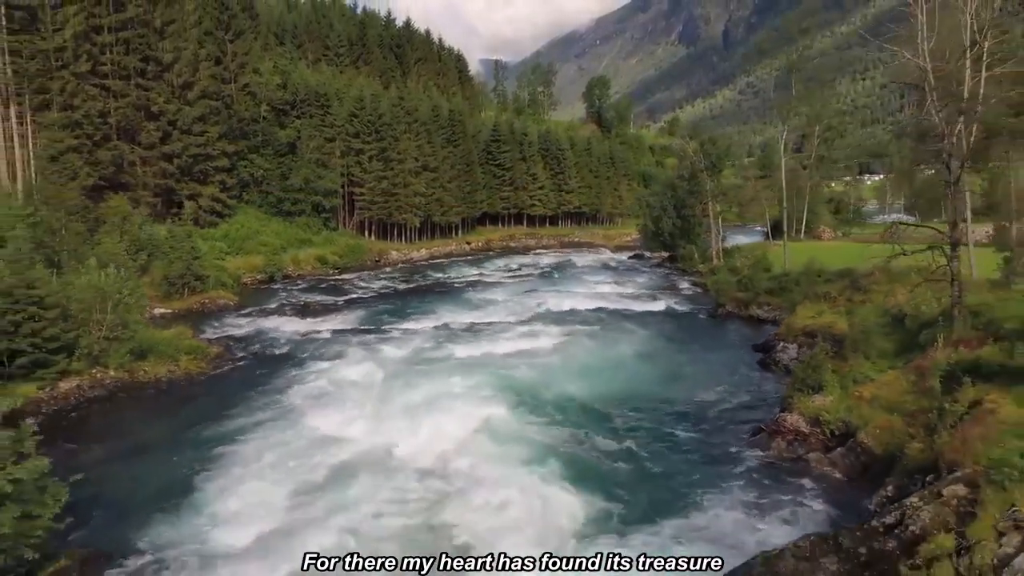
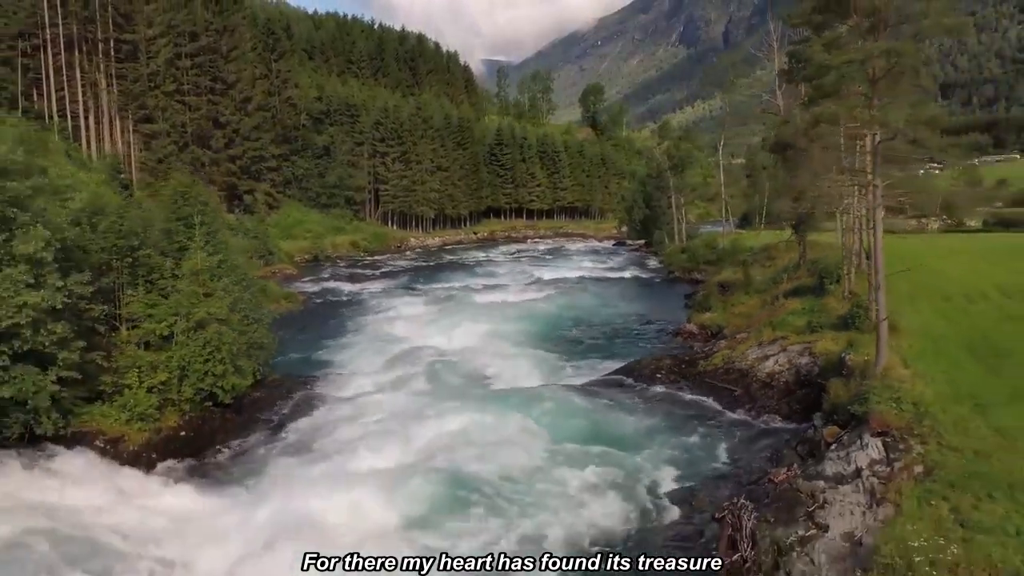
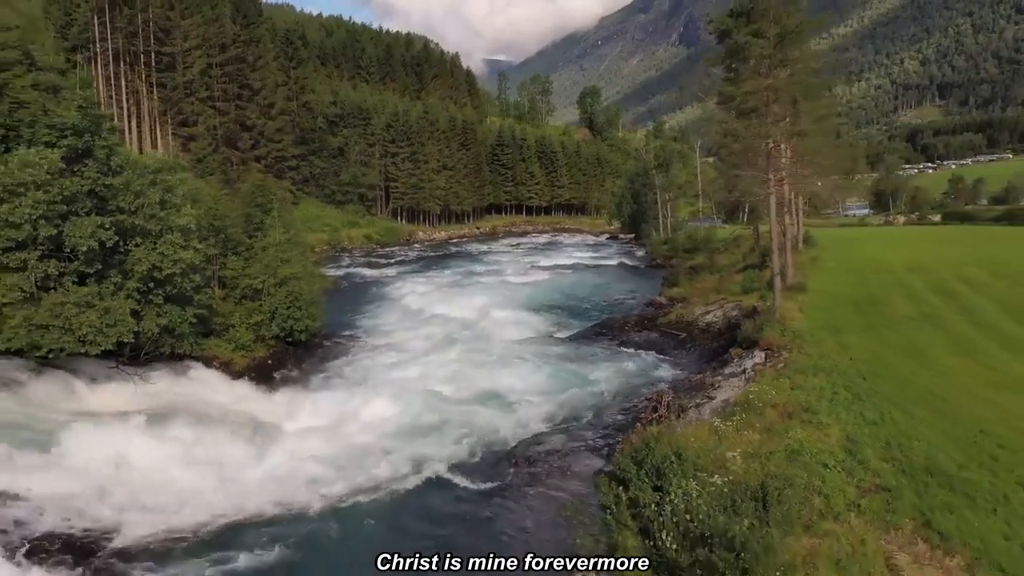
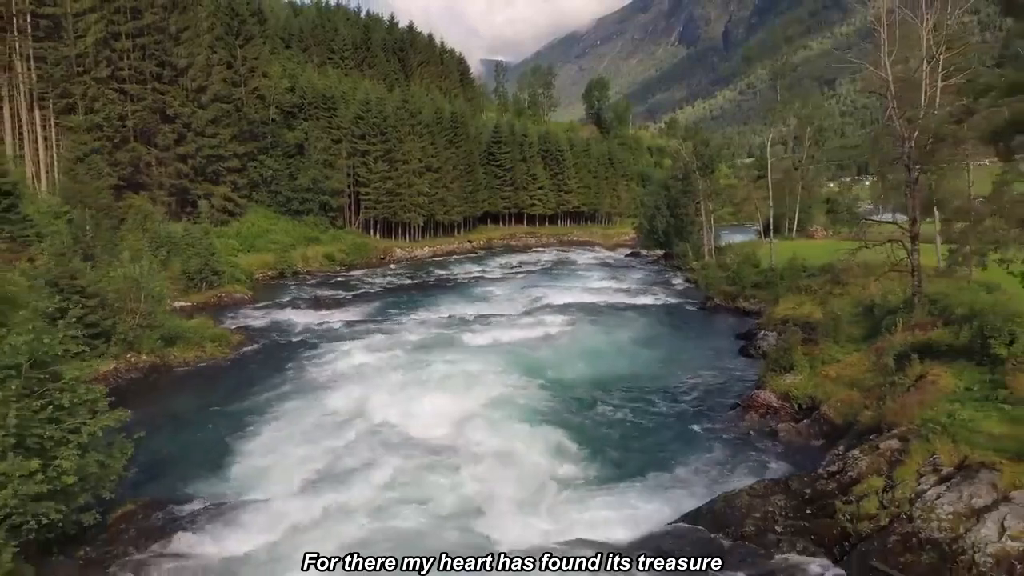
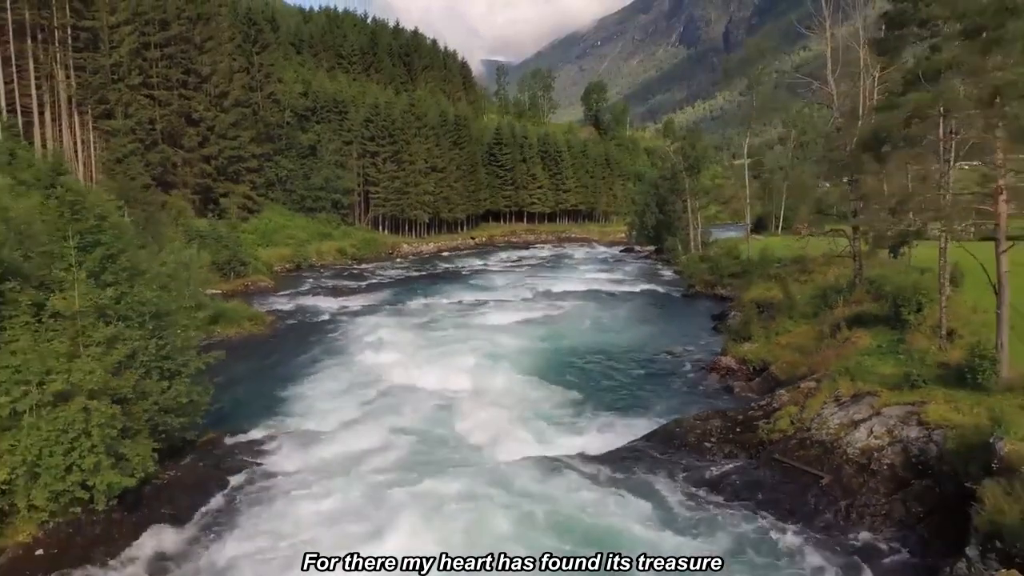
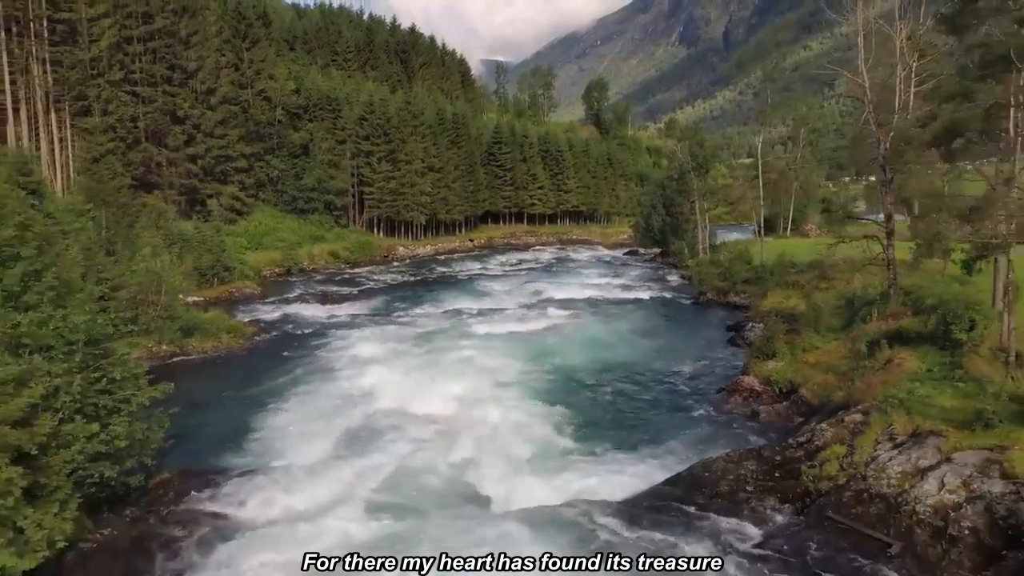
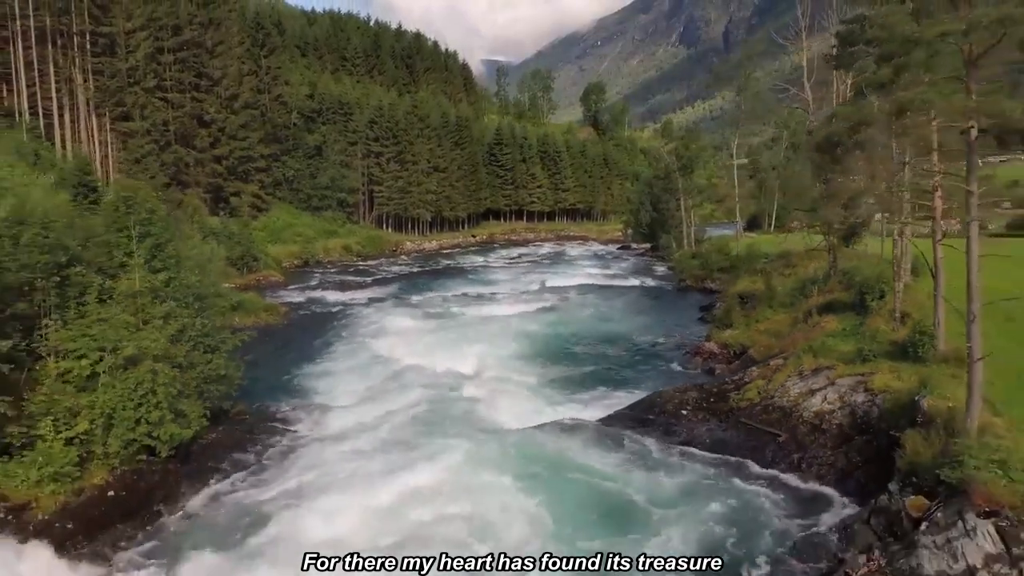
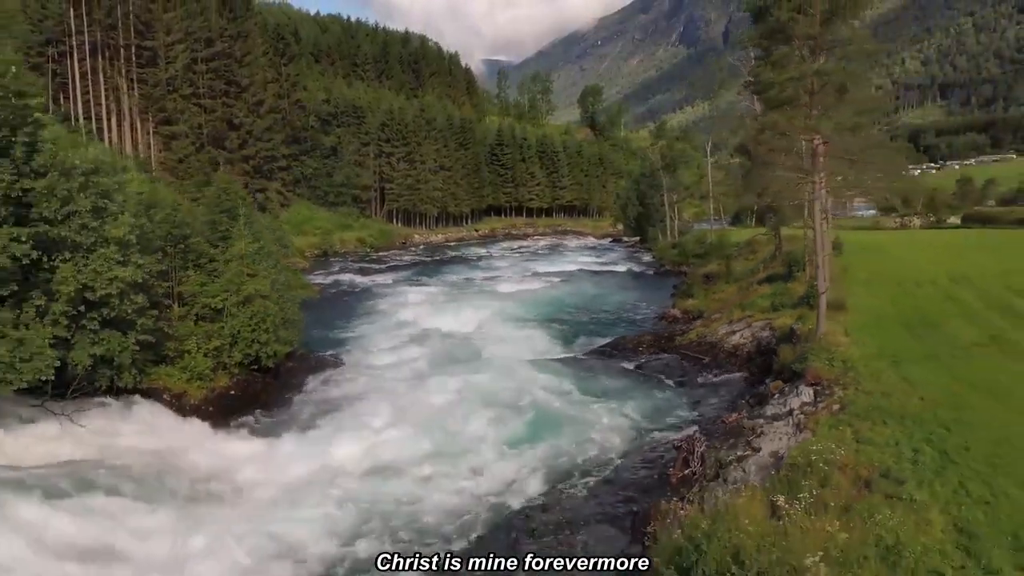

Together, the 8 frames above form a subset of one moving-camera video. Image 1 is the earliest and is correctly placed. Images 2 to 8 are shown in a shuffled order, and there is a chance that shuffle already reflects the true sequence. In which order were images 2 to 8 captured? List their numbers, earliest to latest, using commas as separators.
4, 6, 5, 7, 2, 8, 3
